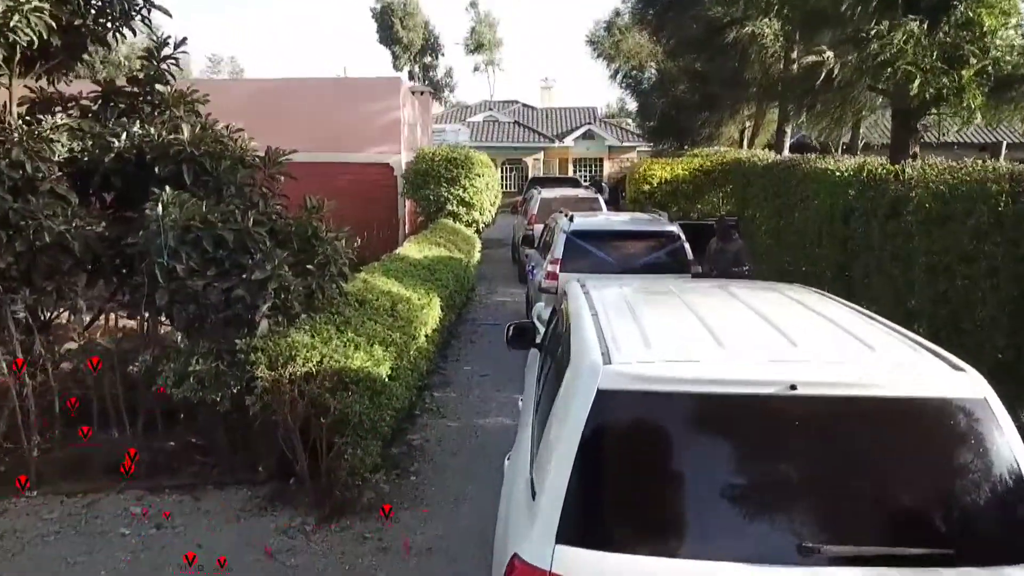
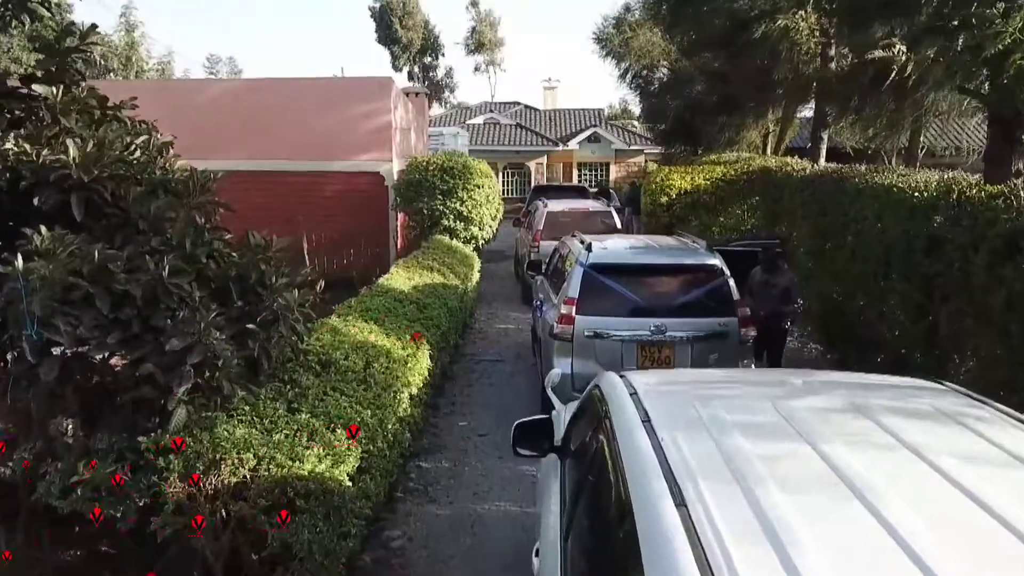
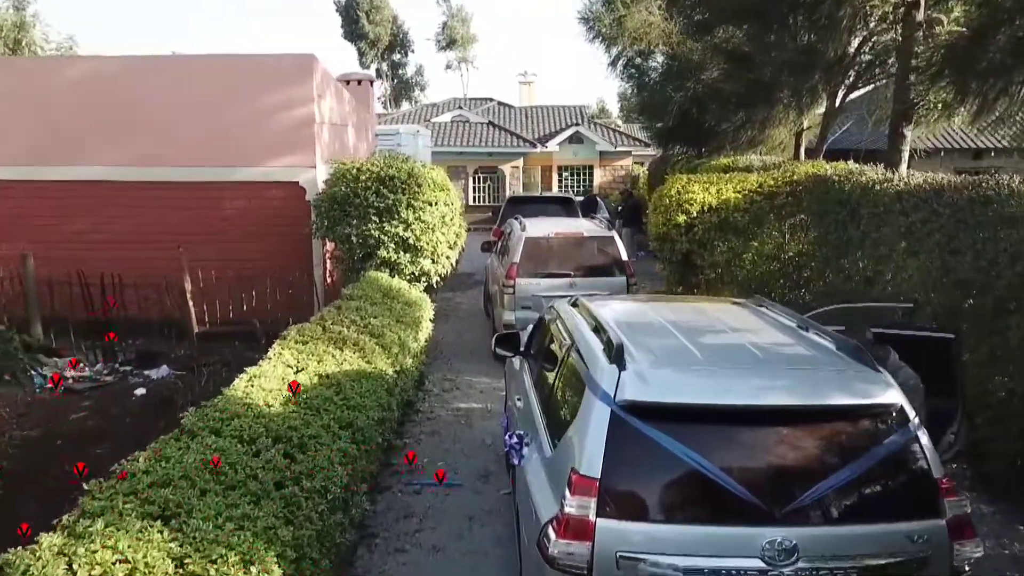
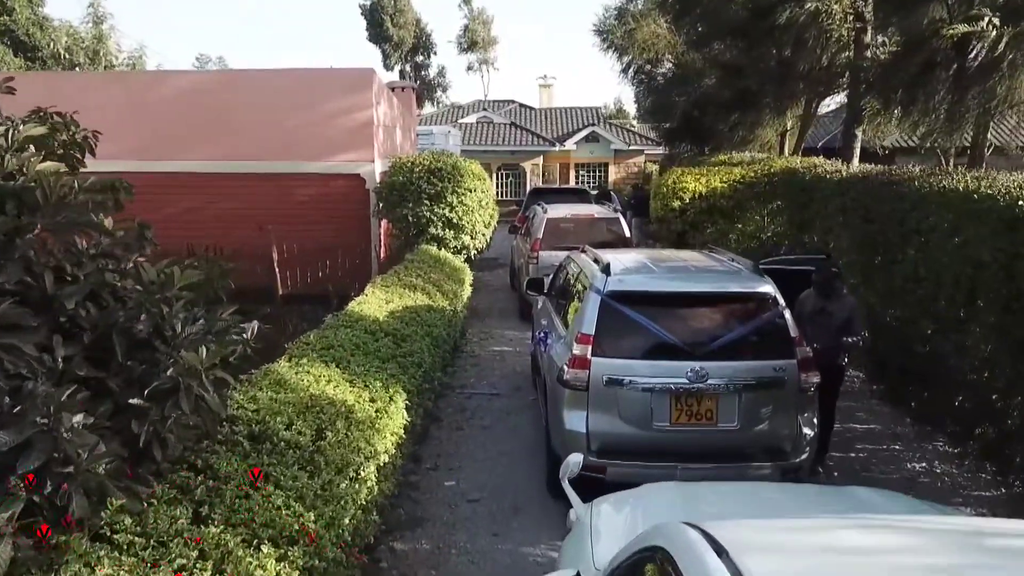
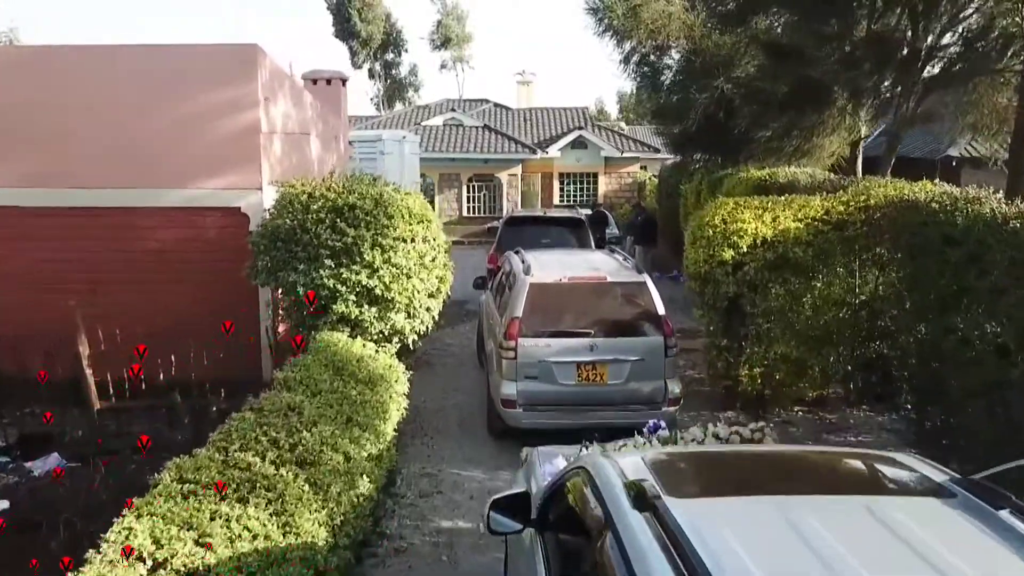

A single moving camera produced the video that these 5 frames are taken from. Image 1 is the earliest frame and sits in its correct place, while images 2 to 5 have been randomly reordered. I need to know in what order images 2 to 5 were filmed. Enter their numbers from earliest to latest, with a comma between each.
2, 4, 3, 5
